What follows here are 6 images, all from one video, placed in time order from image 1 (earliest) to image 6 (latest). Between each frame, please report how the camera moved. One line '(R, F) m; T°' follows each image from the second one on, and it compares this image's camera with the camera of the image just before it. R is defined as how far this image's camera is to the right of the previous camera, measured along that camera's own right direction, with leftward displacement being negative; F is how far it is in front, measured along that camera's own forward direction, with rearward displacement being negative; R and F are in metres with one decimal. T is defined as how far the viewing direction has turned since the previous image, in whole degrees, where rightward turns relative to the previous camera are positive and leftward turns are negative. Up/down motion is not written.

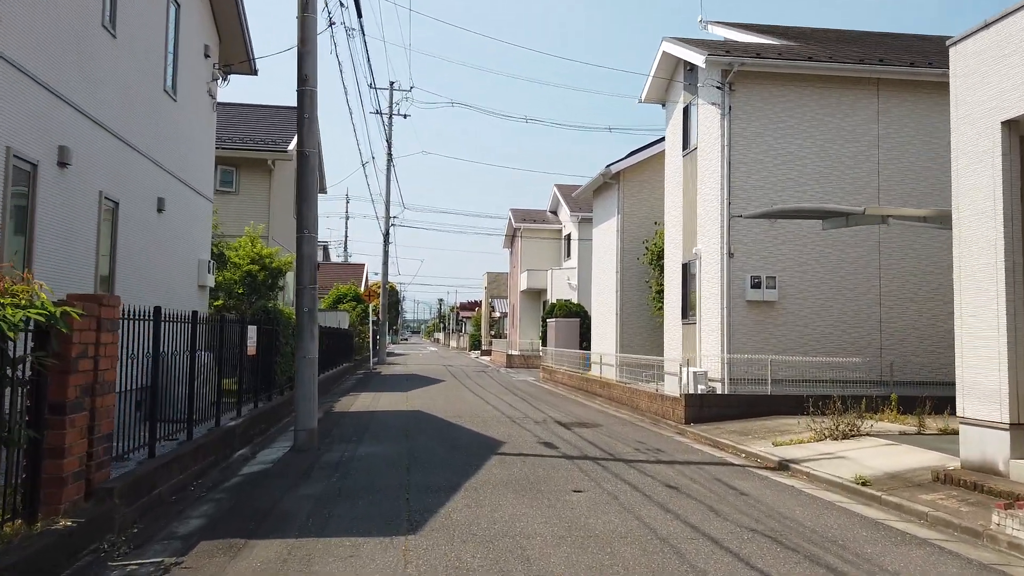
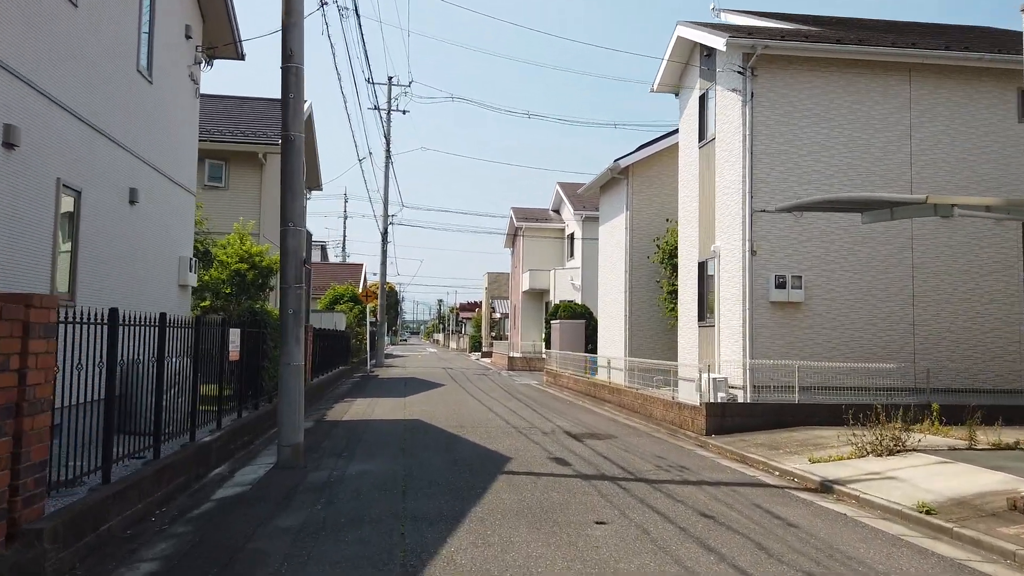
(-0.1, +1.1) m; 0°
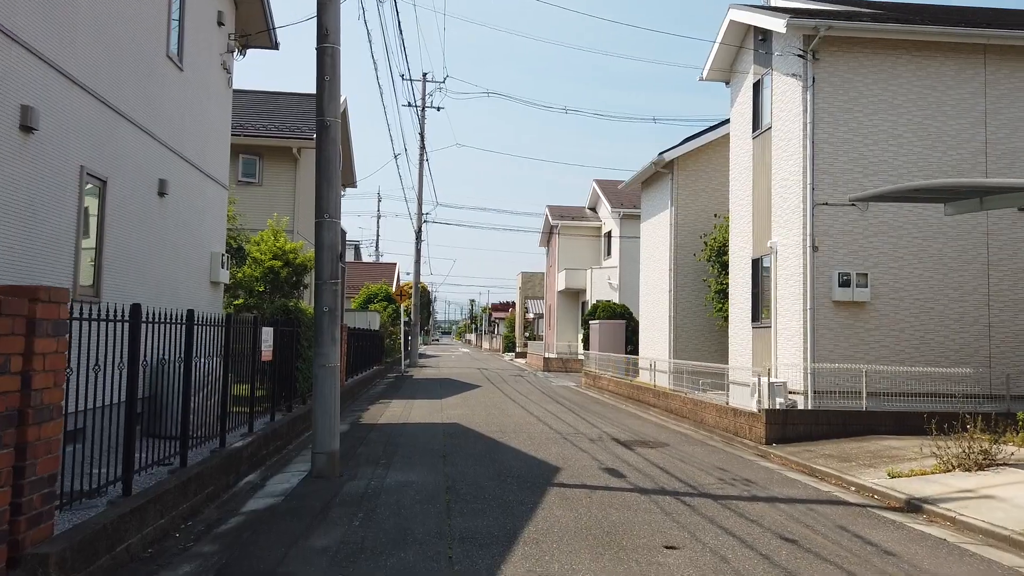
(-0.2, +0.7) m; -2°
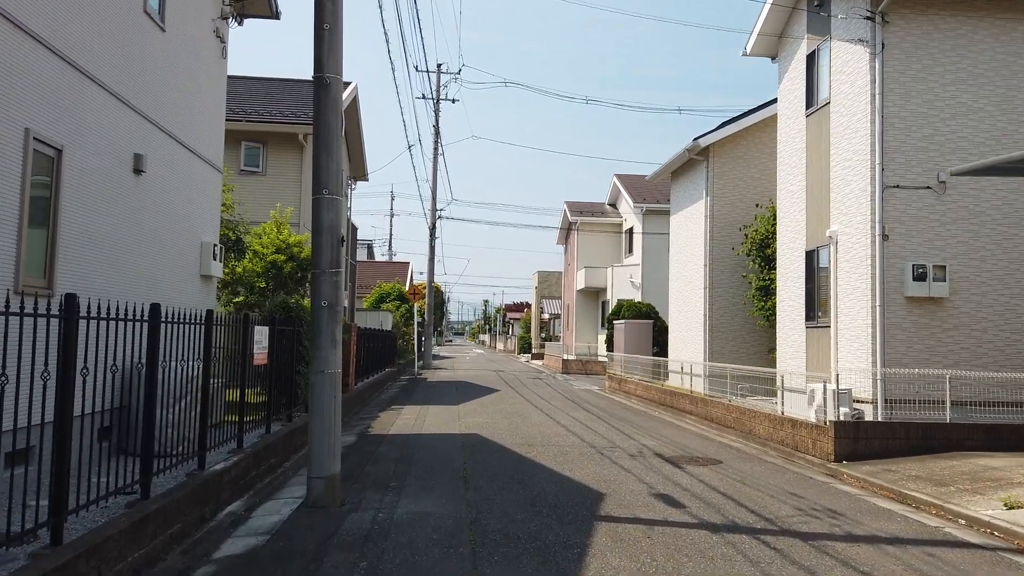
(-0.2, +1.5) m; -1°
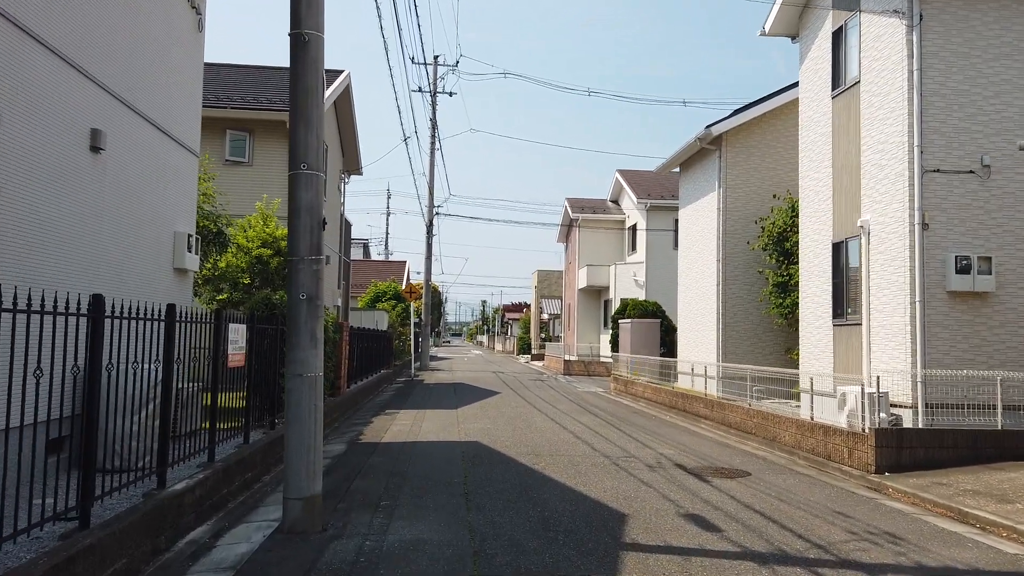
(-0.1, +1.0) m; 0°
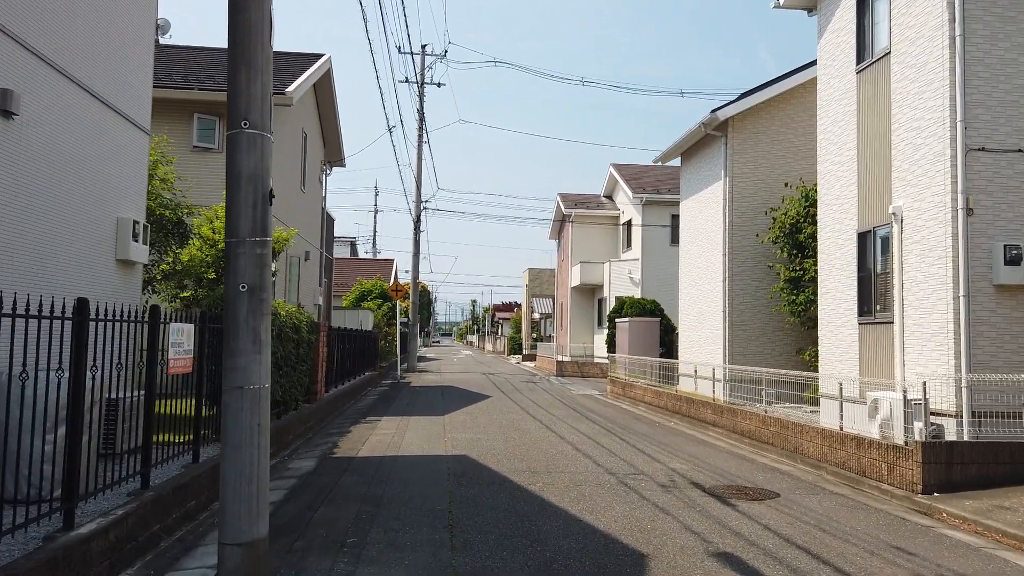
(0.0, +1.3) m; +1°
